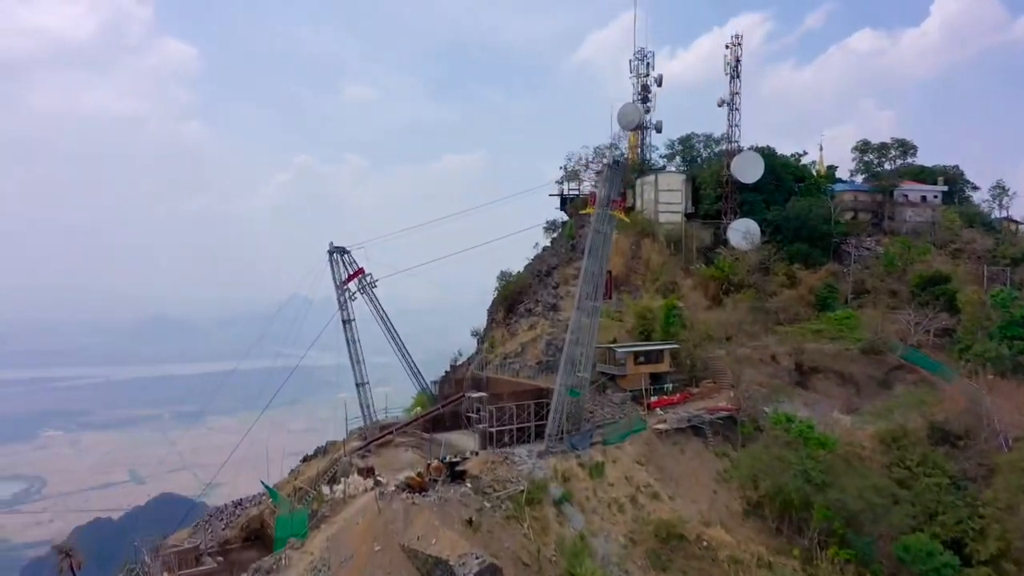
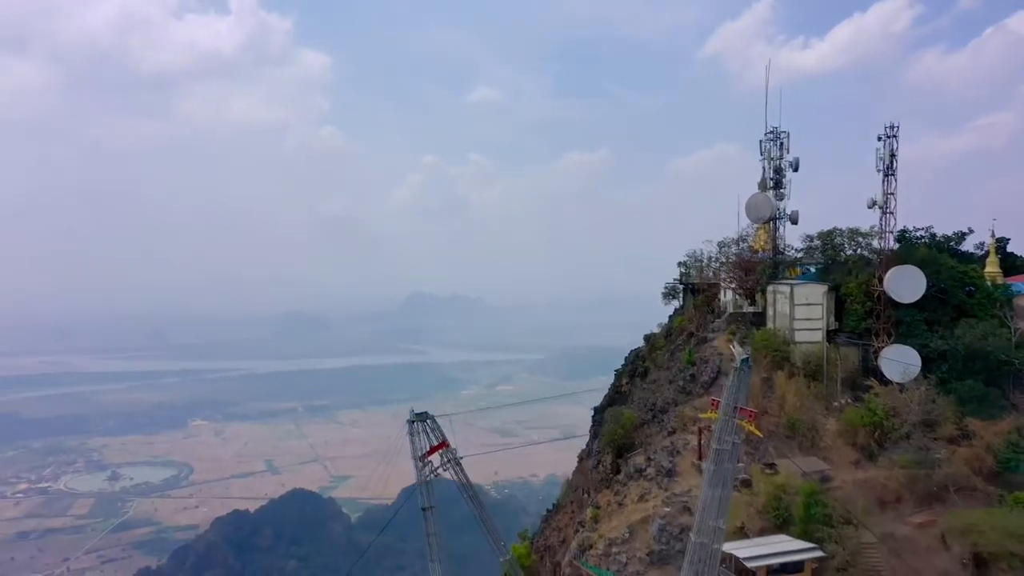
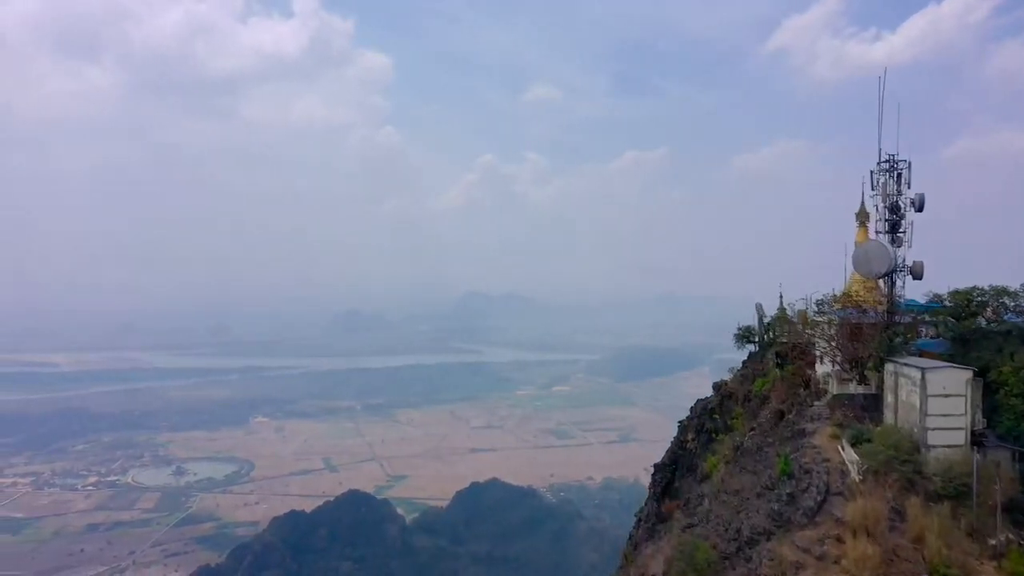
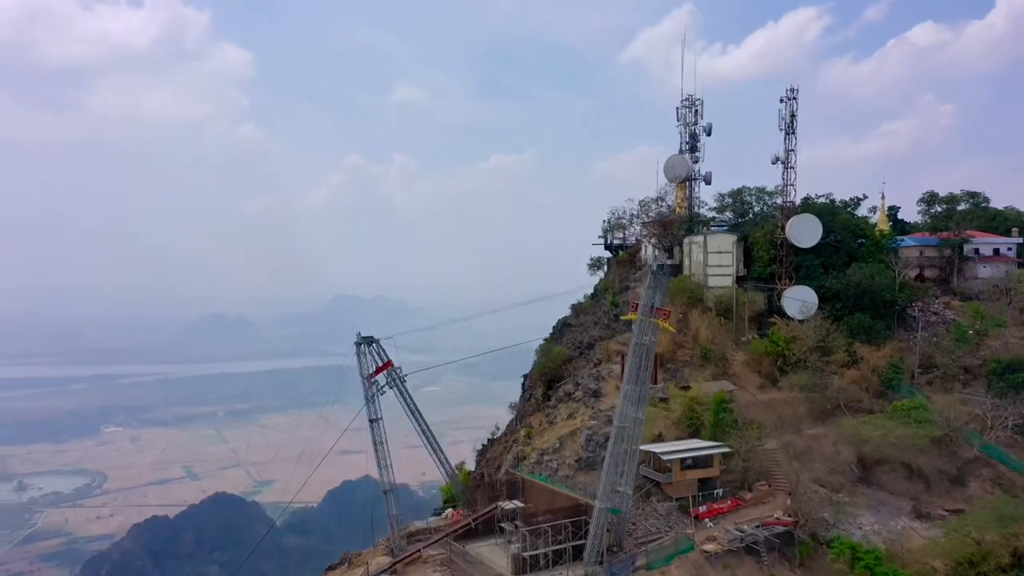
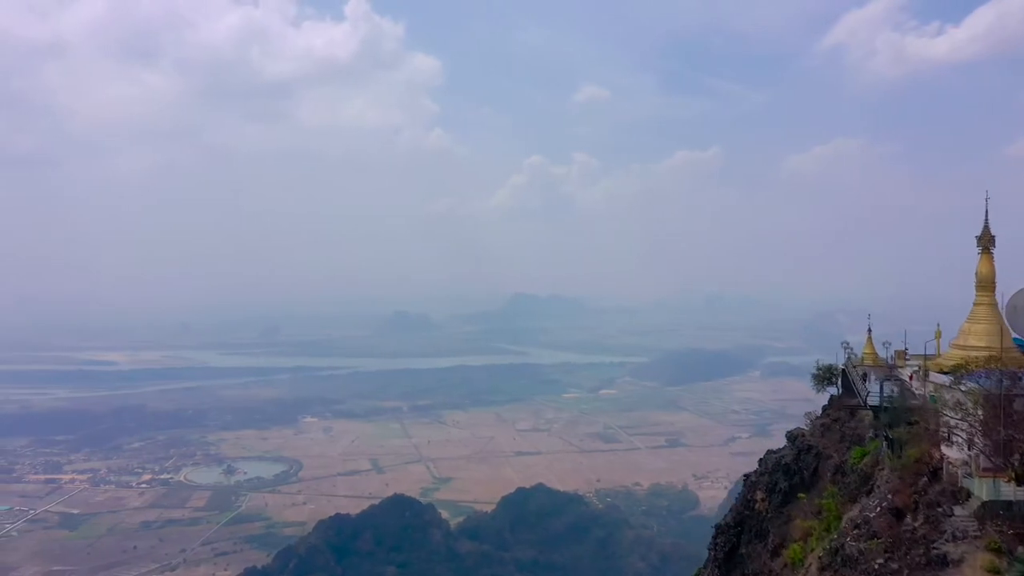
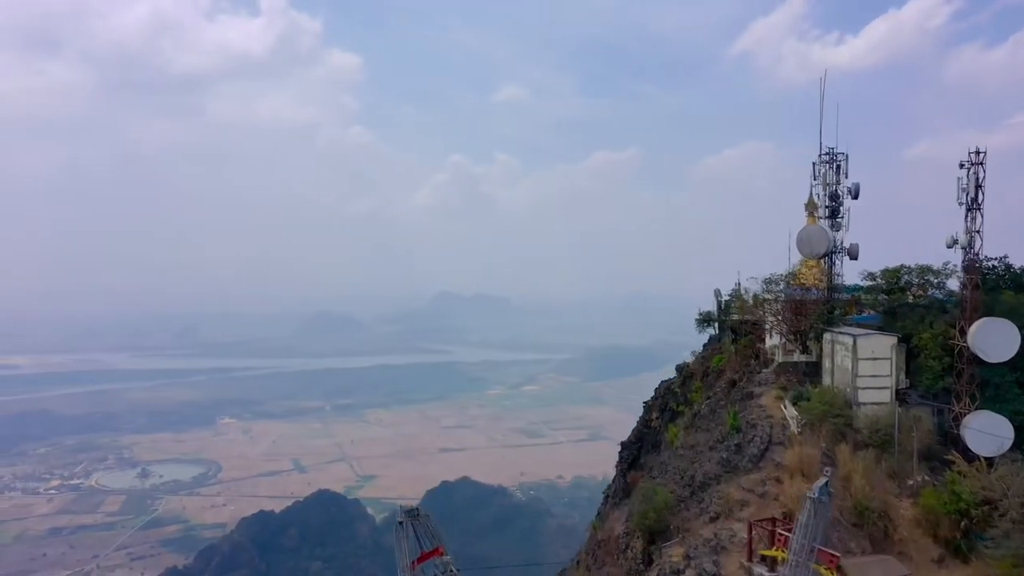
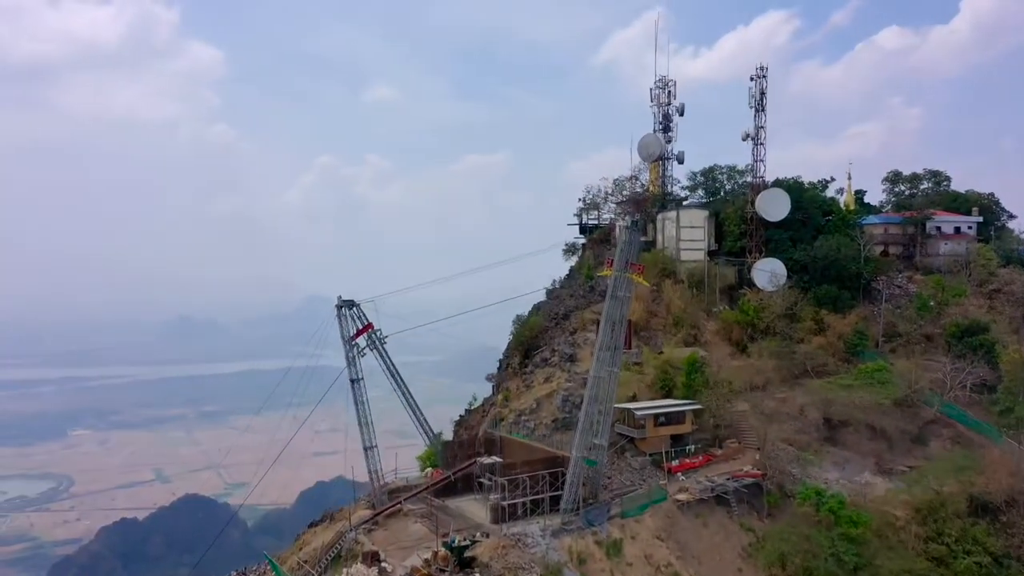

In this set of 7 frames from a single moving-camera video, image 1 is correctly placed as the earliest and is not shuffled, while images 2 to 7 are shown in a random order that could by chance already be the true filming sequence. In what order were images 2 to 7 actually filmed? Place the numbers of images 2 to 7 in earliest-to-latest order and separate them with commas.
7, 4, 2, 6, 3, 5
